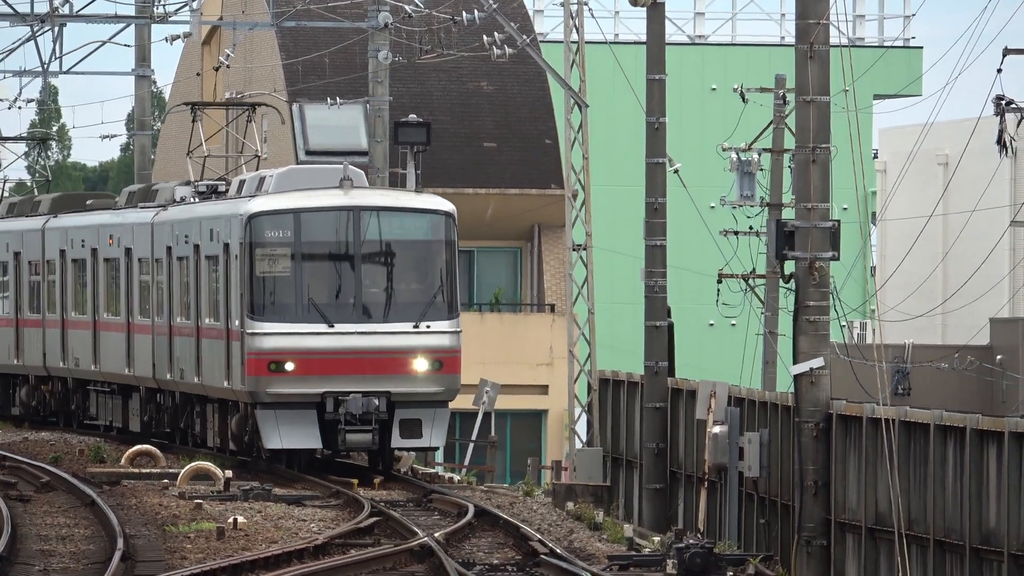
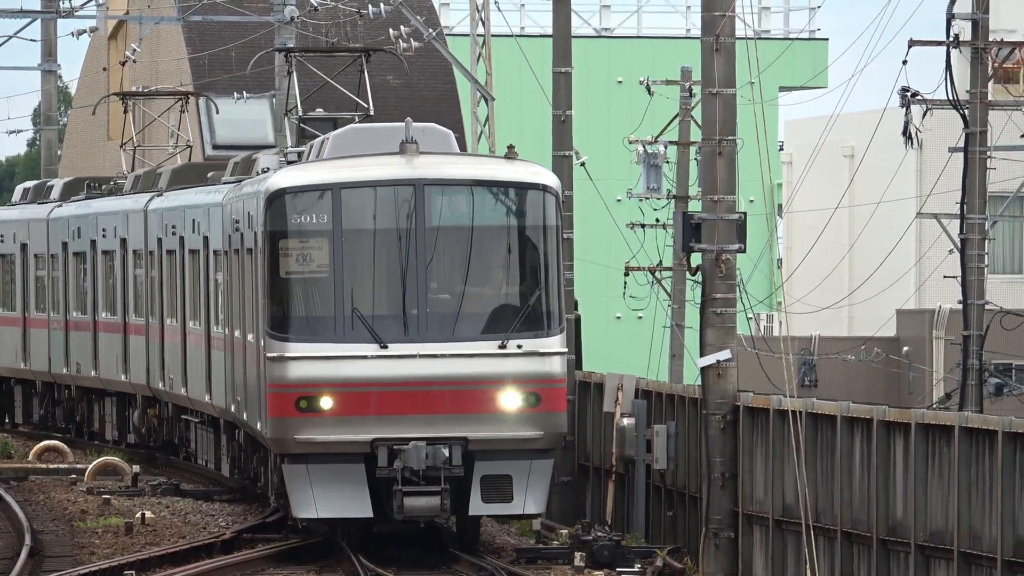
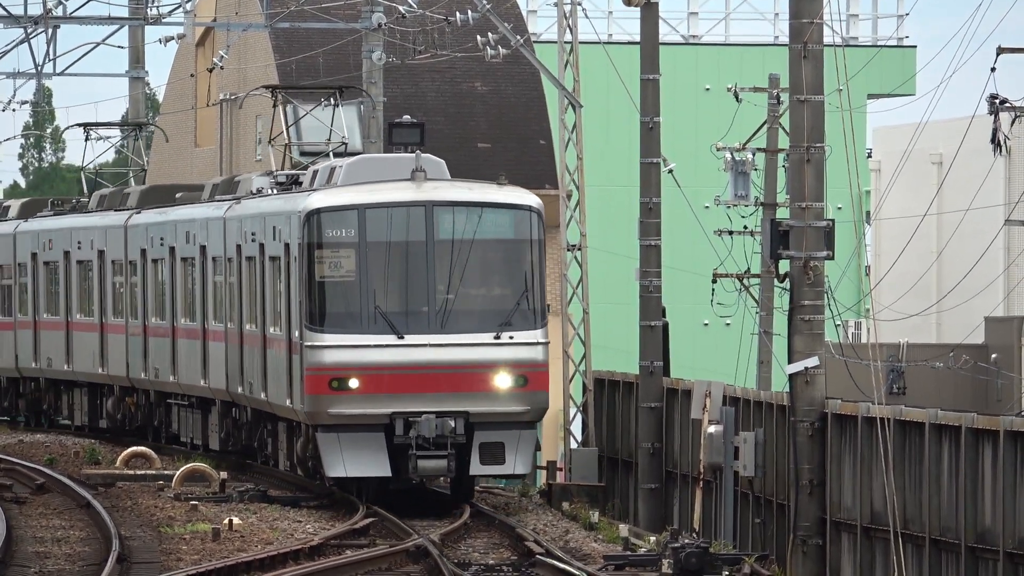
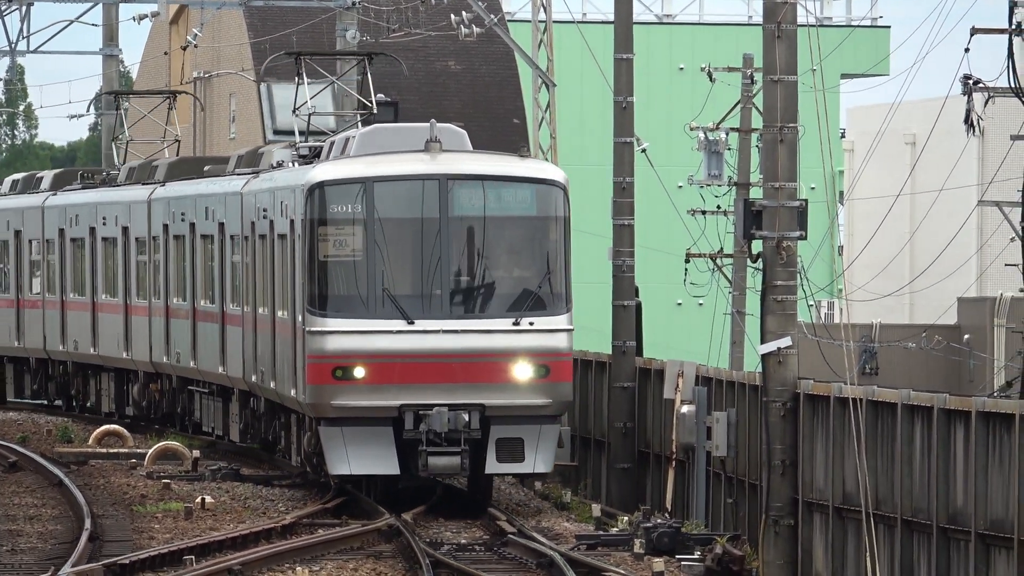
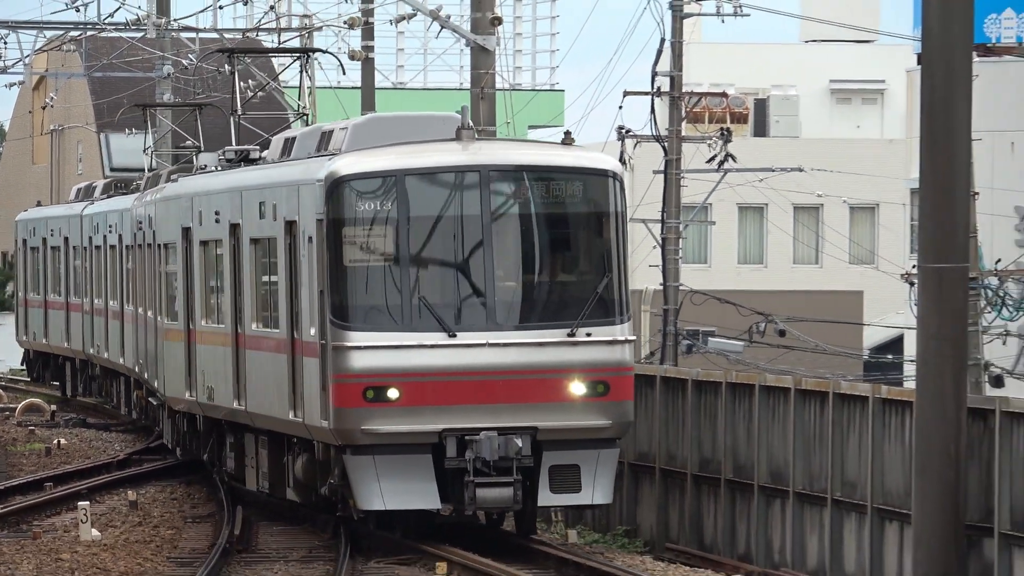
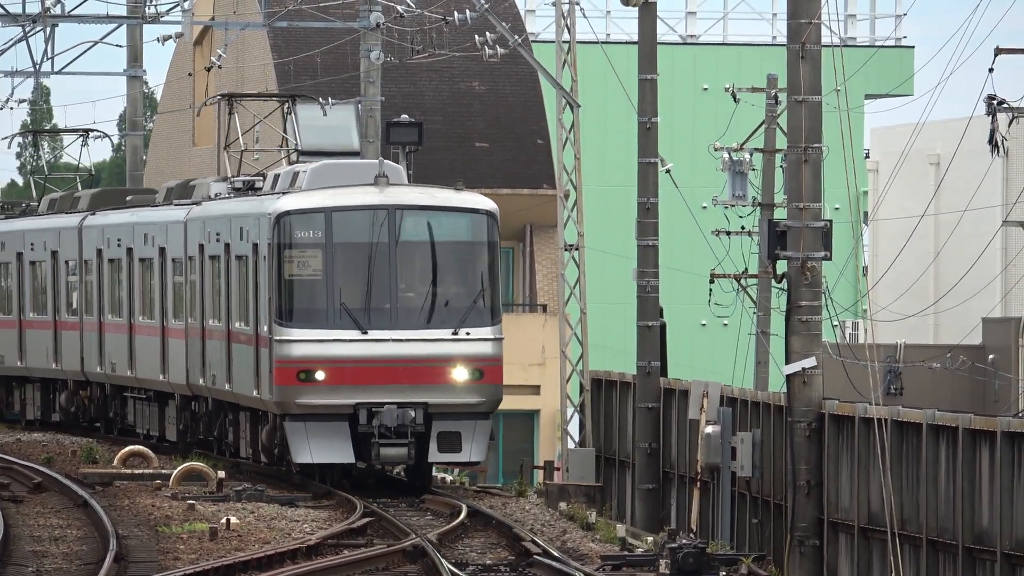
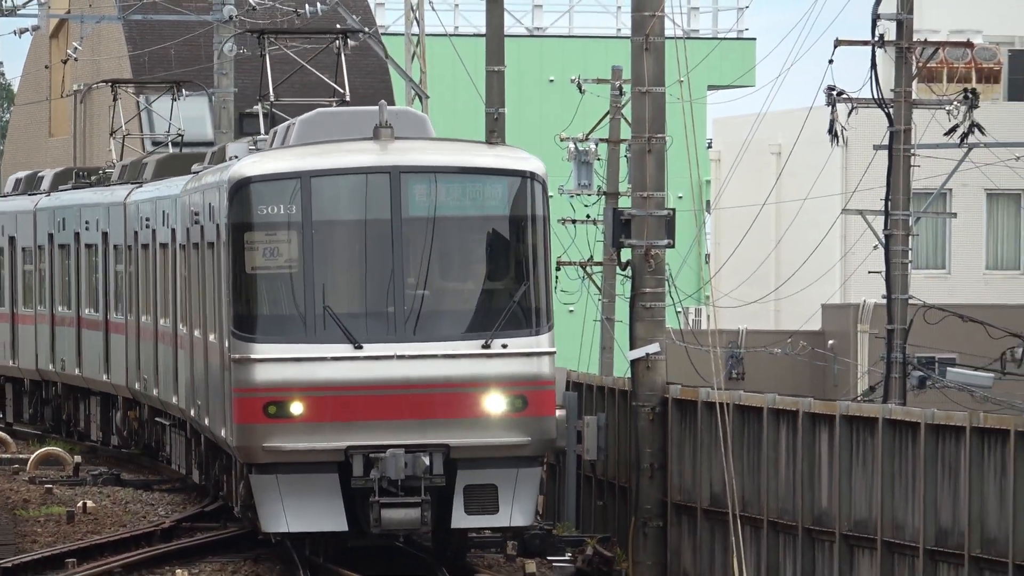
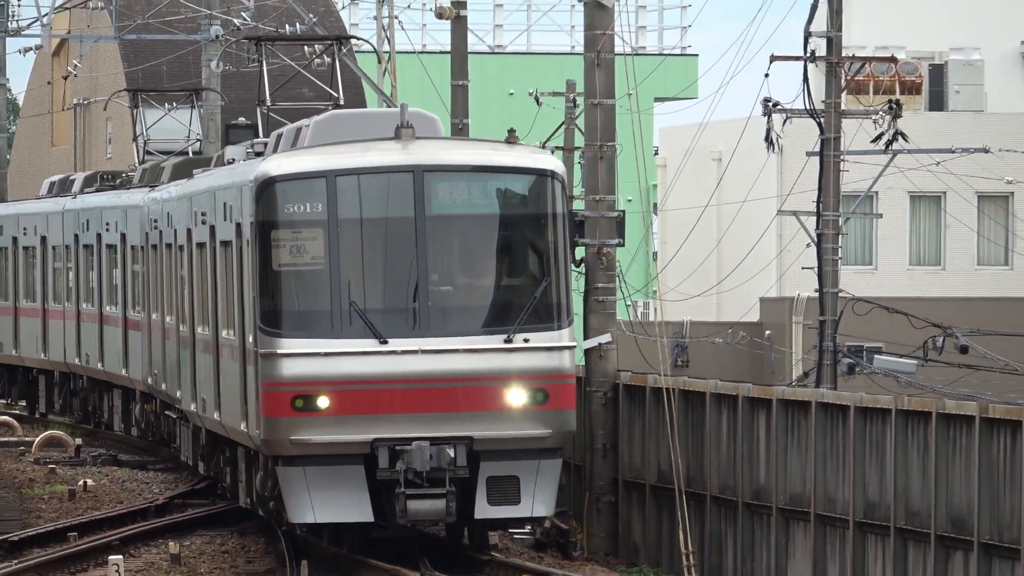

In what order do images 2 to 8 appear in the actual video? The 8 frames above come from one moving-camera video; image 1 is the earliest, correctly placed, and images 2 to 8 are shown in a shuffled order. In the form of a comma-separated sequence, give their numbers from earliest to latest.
6, 3, 4, 2, 7, 8, 5
